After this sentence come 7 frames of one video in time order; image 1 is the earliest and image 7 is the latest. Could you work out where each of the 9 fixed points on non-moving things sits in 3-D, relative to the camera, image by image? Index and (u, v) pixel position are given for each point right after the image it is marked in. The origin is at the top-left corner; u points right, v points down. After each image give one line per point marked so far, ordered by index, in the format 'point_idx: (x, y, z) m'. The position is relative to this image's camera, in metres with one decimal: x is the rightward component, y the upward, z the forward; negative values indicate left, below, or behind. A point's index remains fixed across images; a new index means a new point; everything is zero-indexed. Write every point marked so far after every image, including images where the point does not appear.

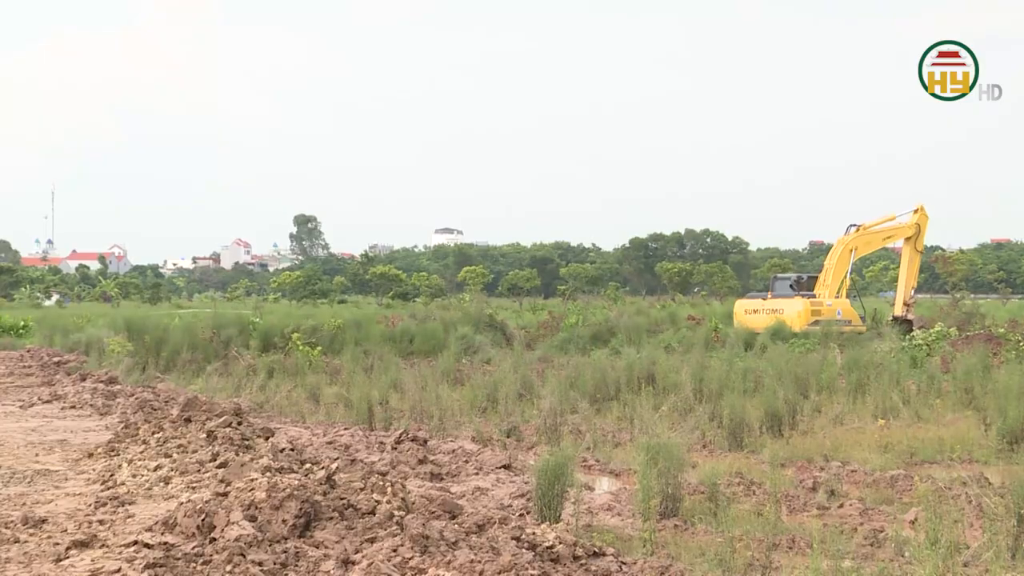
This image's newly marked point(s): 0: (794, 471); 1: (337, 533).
0: (+1.5, -1.0, +5.4) m
1: (-0.8, -1.2, +4.5) m
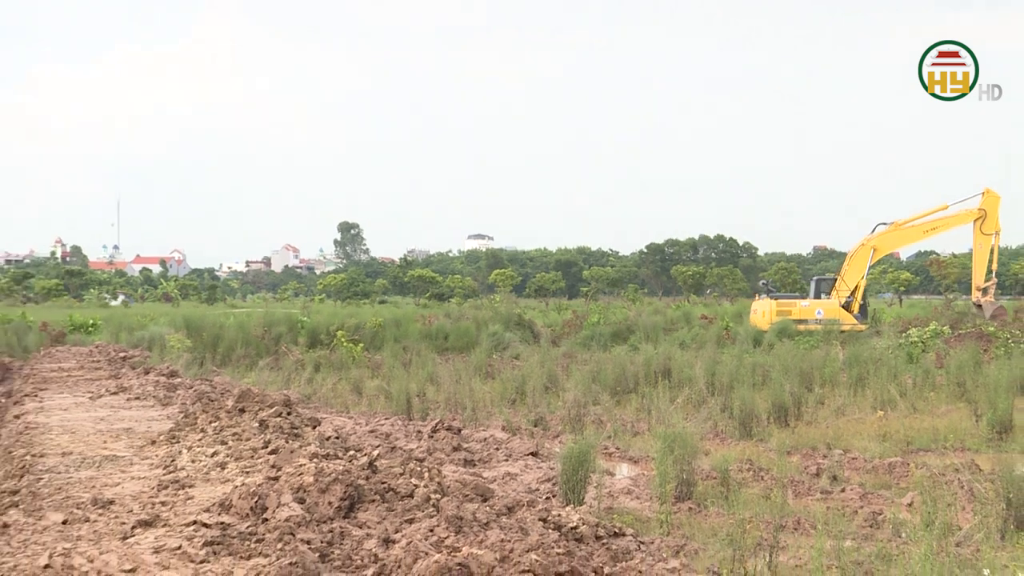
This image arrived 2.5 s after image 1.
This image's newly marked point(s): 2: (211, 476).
0: (+1.7, -1.0, +5.8) m
1: (-0.7, -1.2, +4.9) m
2: (-1.8, -1.1, +5.7) m
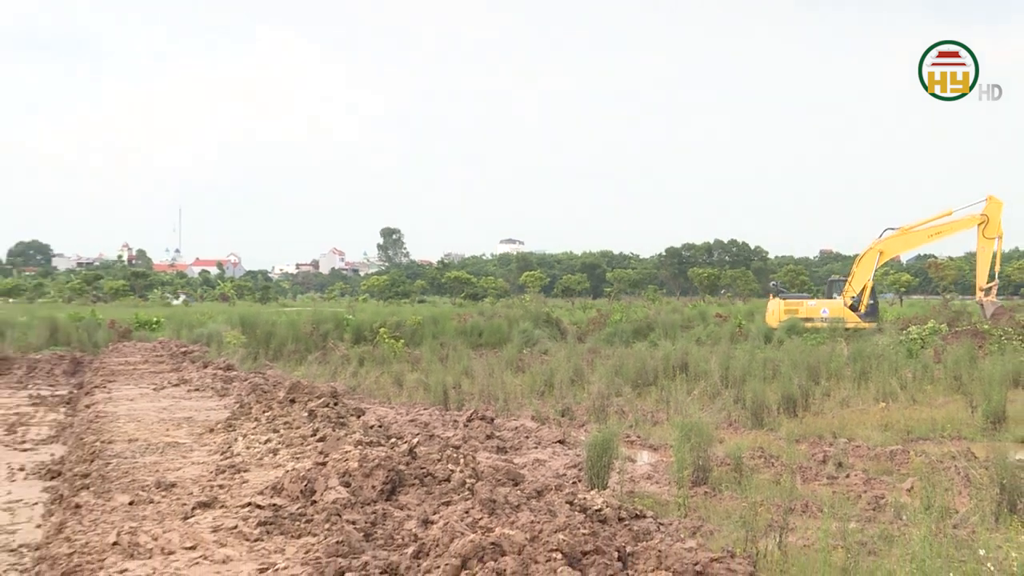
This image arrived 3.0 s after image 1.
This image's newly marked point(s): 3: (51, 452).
0: (+1.9, -1.0, +6.2) m
1: (-0.5, -1.2, +5.4) m
2: (-1.6, -1.1, +6.2) m
3: (-3.3, -1.2, +7.0) m
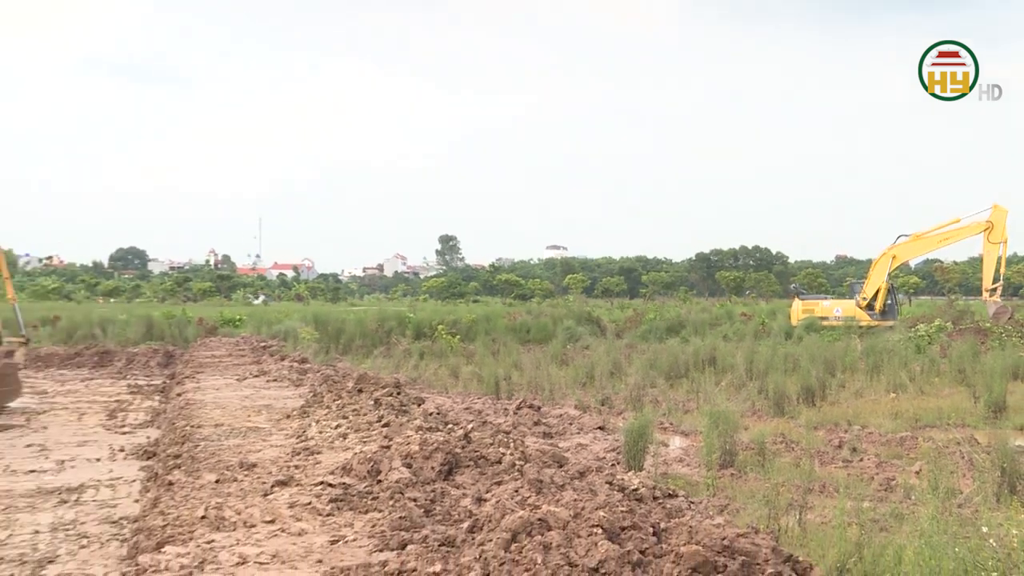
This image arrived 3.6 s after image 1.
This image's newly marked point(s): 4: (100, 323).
0: (+2.2, -1.0, +6.7) m
1: (-0.3, -1.2, +6.1) m
2: (-1.3, -1.1, +6.9) m
3: (-3.0, -1.2, +7.8) m
4: (-5.5, -0.5, +13.2) m
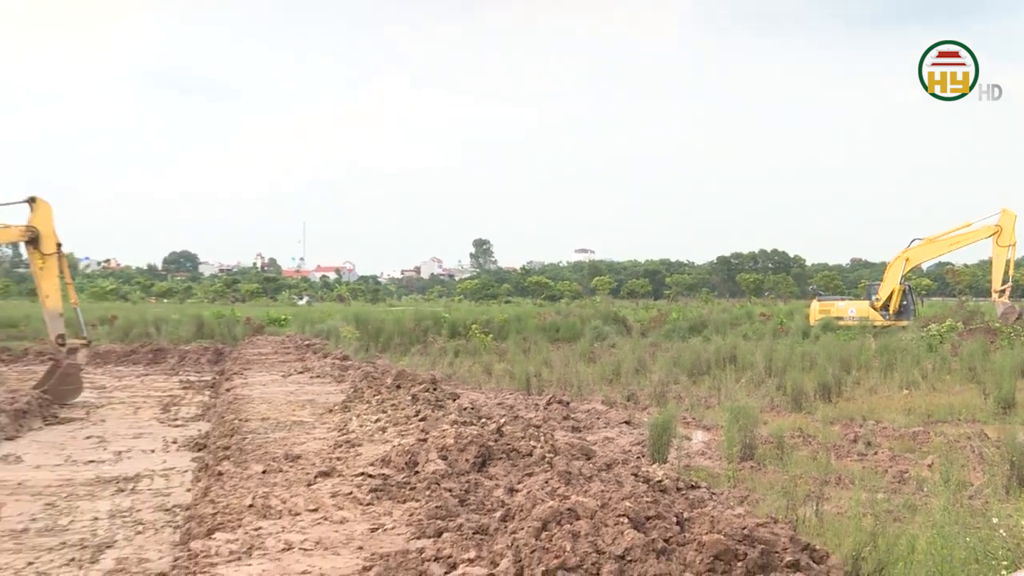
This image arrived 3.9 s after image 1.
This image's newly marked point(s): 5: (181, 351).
0: (+2.4, -1.0, +7.0) m
1: (0.0, -1.2, +6.4) m
2: (-1.1, -1.1, +7.3) m
3: (-2.7, -1.2, +8.2) m
4: (-5.1, -0.5, +13.7) m
5: (-4.0, -0.8, +11.6) m
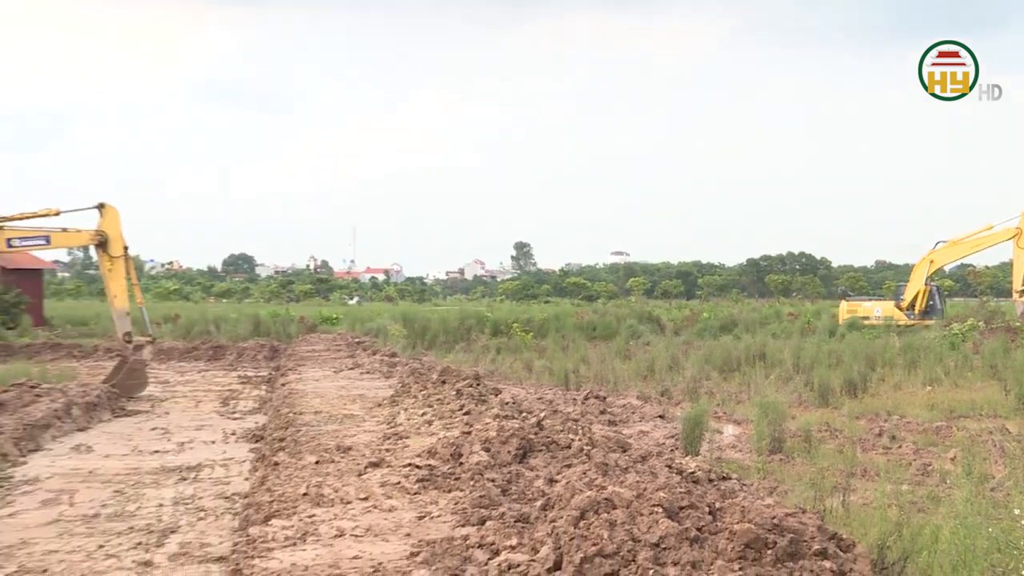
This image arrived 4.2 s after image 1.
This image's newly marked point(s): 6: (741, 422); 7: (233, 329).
0: (+2.7, -1.0, +7.2) m
1: (+0.2, -1.2, +6.8) m
2: (-0.7, -1.1, +7.7) m
3: (-2.3, -1.2, +8.7) m
4: (-4.5, -0.5, +14.3) m
5: (-3.5, -0.8, +12.1) m
6: (+1.8, -1.1, +7.6) m
7: (-4.2, -0.6, +13.9) m
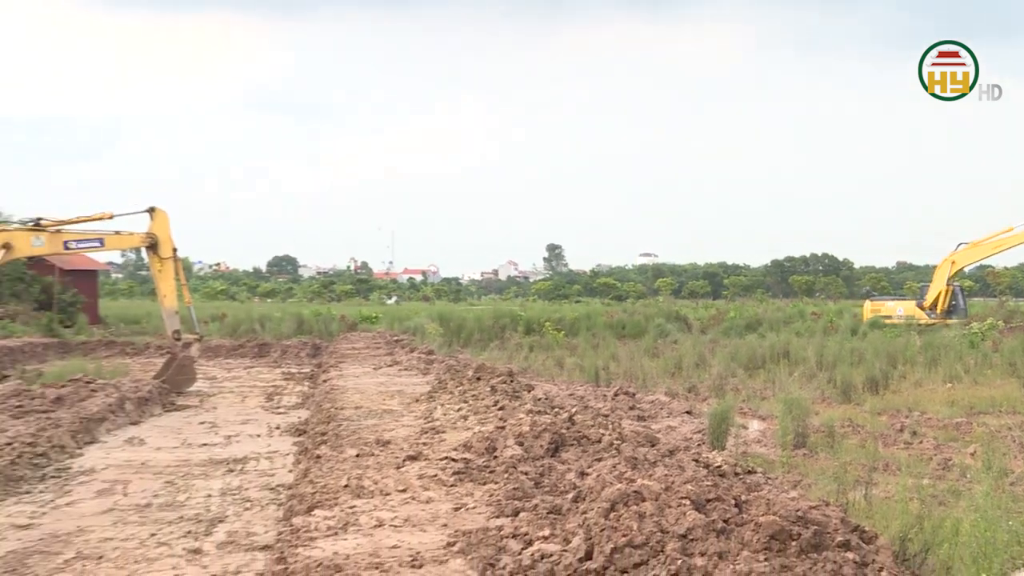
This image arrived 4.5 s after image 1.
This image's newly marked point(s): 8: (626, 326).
0: (+3.0, -1.0, +7.4) m
1: (+0.5, -1.2, +7.0) m
2: (-0.5, -1.1, +8.0) m
3: (-2.0, -1.2, +9.0) m
4: (-4.0, -0.5, +14.7) m
5: (-3.1, -0.7, +12.5) m
6: (+2.1, -1.1, +7.9) m
7: (-3.7, -0.6, +14.3) m
8: (+1.8, -0.5, +14.6) m
